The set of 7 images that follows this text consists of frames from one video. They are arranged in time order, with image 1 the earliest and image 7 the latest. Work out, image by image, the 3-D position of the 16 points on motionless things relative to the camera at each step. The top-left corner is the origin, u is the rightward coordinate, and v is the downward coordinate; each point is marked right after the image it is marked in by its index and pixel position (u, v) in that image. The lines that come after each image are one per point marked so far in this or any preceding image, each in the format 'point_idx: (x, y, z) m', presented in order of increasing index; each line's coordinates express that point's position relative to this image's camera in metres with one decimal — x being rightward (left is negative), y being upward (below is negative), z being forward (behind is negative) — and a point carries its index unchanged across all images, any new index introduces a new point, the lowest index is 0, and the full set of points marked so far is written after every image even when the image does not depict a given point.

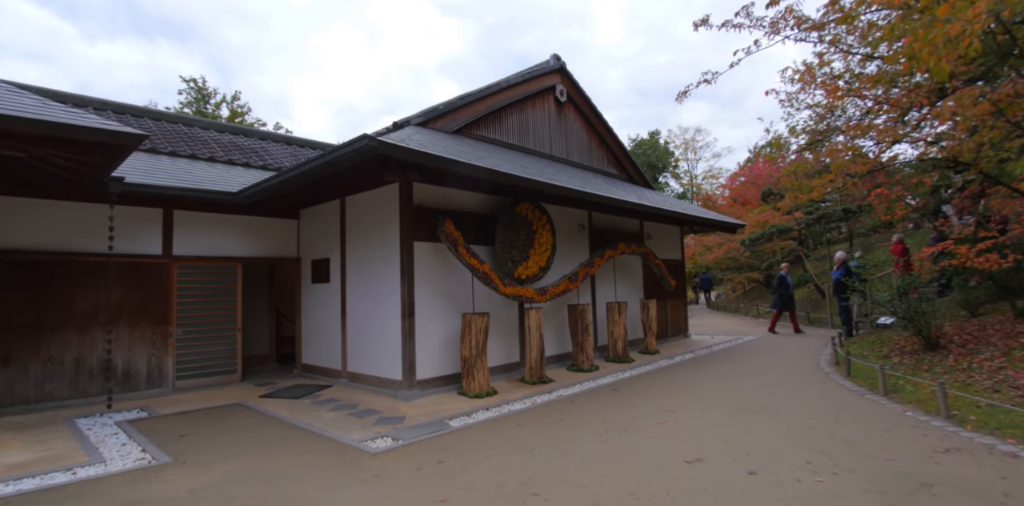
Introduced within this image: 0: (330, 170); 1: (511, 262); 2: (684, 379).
0: (-1.9, +0.8, +5.1) m
1: (0.0, -0.1, +6.4) m
2: (+2.3, -1.7, +6.5) m
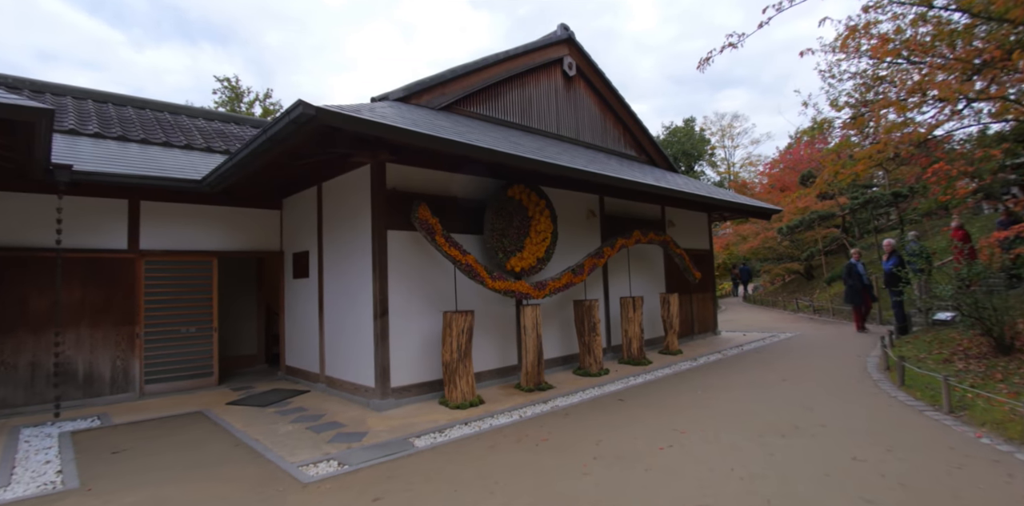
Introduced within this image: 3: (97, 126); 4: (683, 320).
0: (-2.1, +0.9, +4.4) m
1: (-0.1, 0.0, +5.7) m
2: (+2.2, -1.6, +5.6) m
3: (-5.6, +1.7, +6.6) m
4: (+3.3, -1.3, +9.5) m
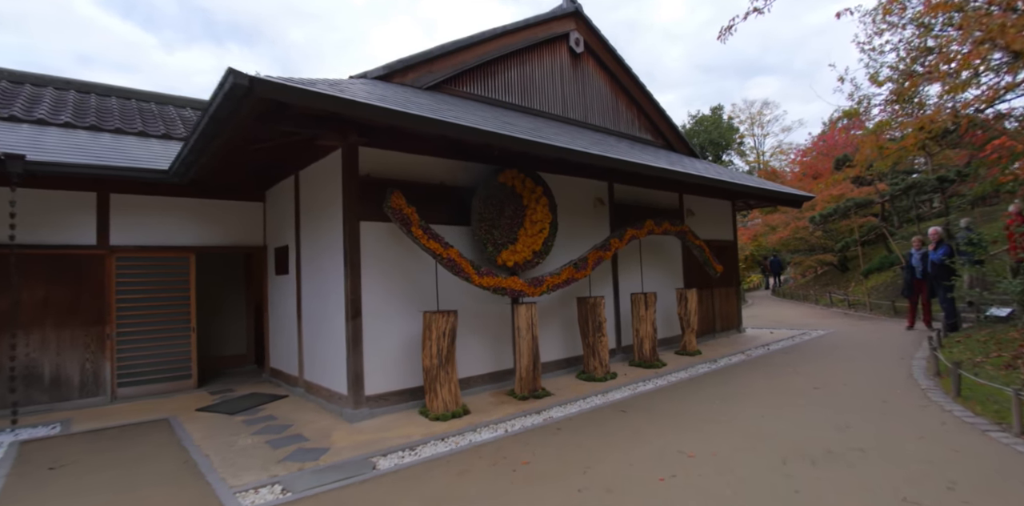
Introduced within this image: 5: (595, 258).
0: (-2.2, +1.0, +3.9) m
1: (-0.2, +0.1, +5.1) m
2: (+2.1, -1.5, +5.0) m
3: (-5.7, +1.8, +6.3) m
4: (+3.4, -1.2, +8.7) m
5: (+1.0, -0.1, +6.0) m
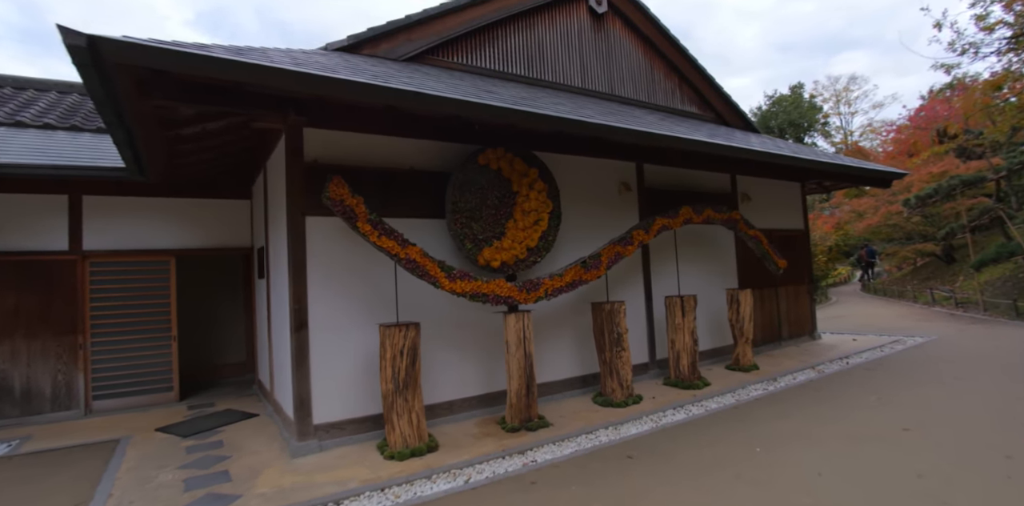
0: (-2.5, +0.9, +3.3) m
1: (-0.3, +0.1, +4.2) m
2: (+2.0, -1.4, +3.8) m
3: (-5.6, +1.7, +6.0) m
4: (+3.8, -1.0, +7.3) m
5: (+1.0, 0.0, +4.9) m
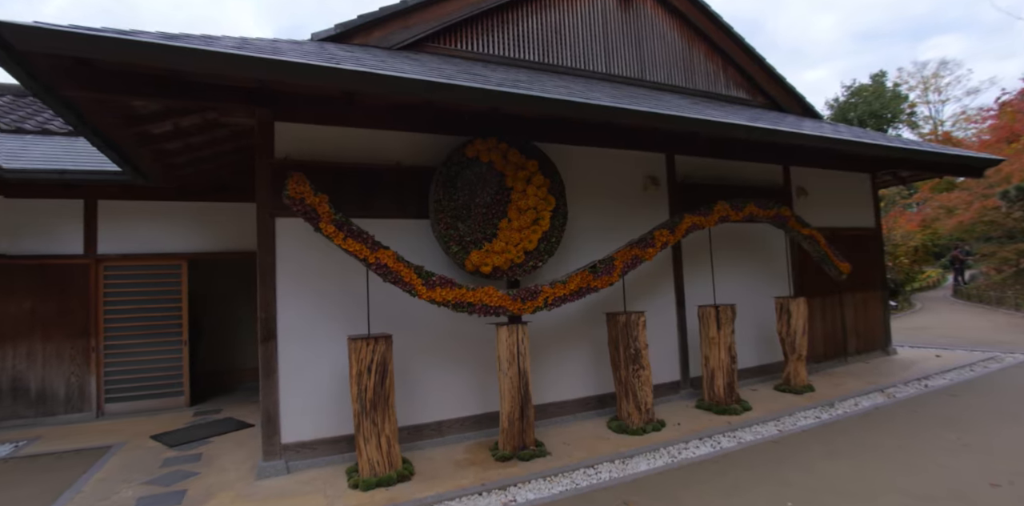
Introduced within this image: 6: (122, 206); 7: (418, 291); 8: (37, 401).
0: (-2.7, +0.9, +3.1) m
1: (-0.4, +0.1, +3.7) m
2: (+1.8, -1.4, +3.0) m
3: (-5.4, +1.6, +6.2) m
4: (+4.1, -1.1, +6.3) m
5: (+1.0, 0.0, +4.3) m
6: (-4.4, +0.5, +5.5) m
7: (-0.7, -0.3, +3.5) m
8: (-4.9, -1.5, +5.1) m
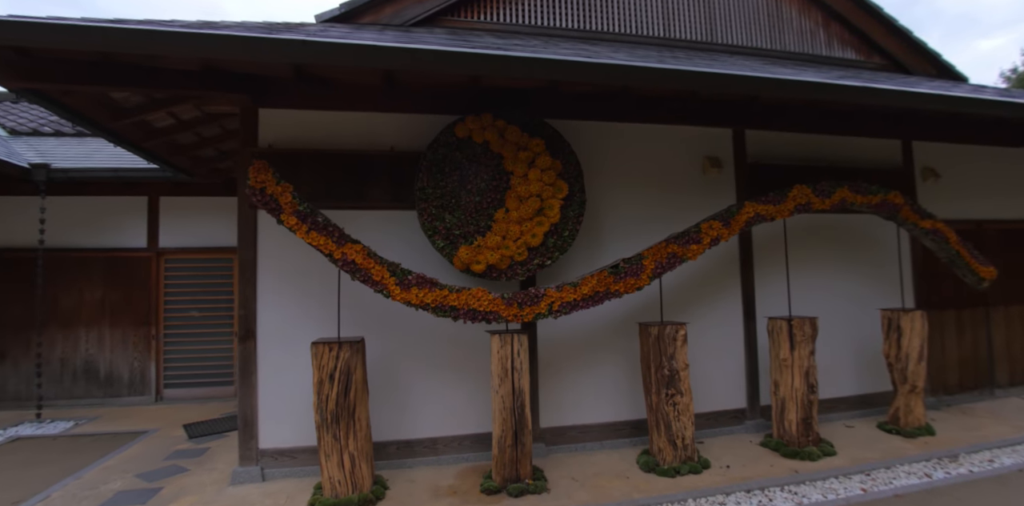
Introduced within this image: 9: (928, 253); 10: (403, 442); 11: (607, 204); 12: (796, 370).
0: (-2.8, +0.9, +3.1) m
1: (-0.4, +0.1, +3.2) m
2: (+1.6, -1.4, +2.1) m
3: (-4.8, +1.7, +6.7) m
4: (+4.5, -1.1, +4.8) m
5: (+1.1, 0.0, +3.5) m
6: (-3.9, +0.6, +5.8) m
7: (-0.8, -0.2, +3.0) m
8: (-4.6, -1.5, +5.5) m
9: (+4.0, 0.0, +4.8) m
10: (-0.8, -1.4, +3.5) m
11: (+0.8, +0.4, +3.9) m
12: (+2.2, -0.9, +3.7) m
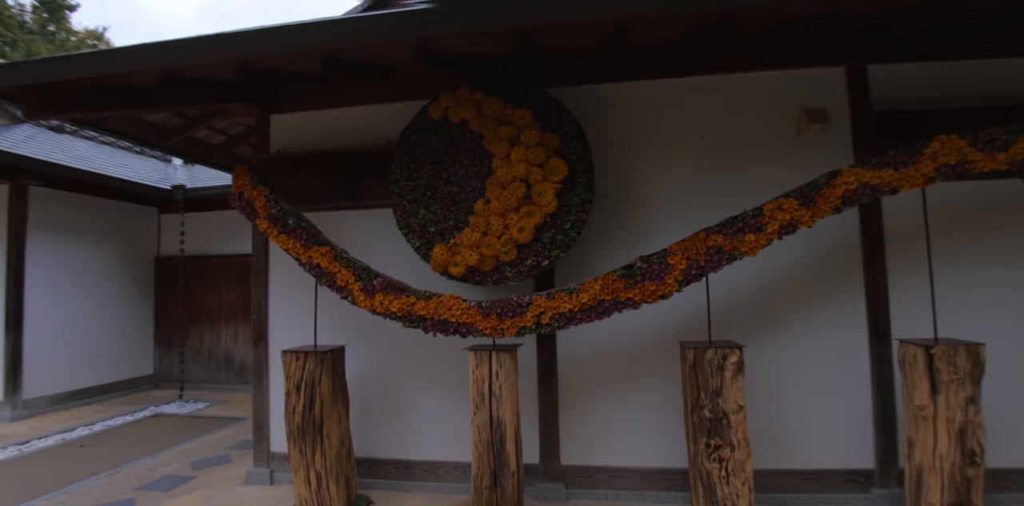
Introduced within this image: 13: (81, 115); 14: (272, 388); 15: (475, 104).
0: (-2.8, +0.9, +3.5) m
1: (-0.5, +0.1, +2.8) m
2: (+1.0, -1.4, +1.0) m
3: (-3.4, +1.6, +7.6) m
4: (+4.7, -1.0, +2.6) m
5: (+1.0, 0.0, +2.5) m
6: (-2.9, +0.5, +6.4) m
7: (-0.9, -0.2, +2.7) m
8: (-3.6, -1.5, +6.4) m
9: (+4.2, +0.1, +2.7) m
10: (-0.7, -1.4, +3.2) m
11: (+0.9, +0.4, +3.1) m
12: (+2.1, -0.8, +2.4) m
13: (-2.6, +0.9, +3.1) m
14: (-1.7, -0.9, +3.4) m
15: (-0.2, +0.8, +2.8) m
